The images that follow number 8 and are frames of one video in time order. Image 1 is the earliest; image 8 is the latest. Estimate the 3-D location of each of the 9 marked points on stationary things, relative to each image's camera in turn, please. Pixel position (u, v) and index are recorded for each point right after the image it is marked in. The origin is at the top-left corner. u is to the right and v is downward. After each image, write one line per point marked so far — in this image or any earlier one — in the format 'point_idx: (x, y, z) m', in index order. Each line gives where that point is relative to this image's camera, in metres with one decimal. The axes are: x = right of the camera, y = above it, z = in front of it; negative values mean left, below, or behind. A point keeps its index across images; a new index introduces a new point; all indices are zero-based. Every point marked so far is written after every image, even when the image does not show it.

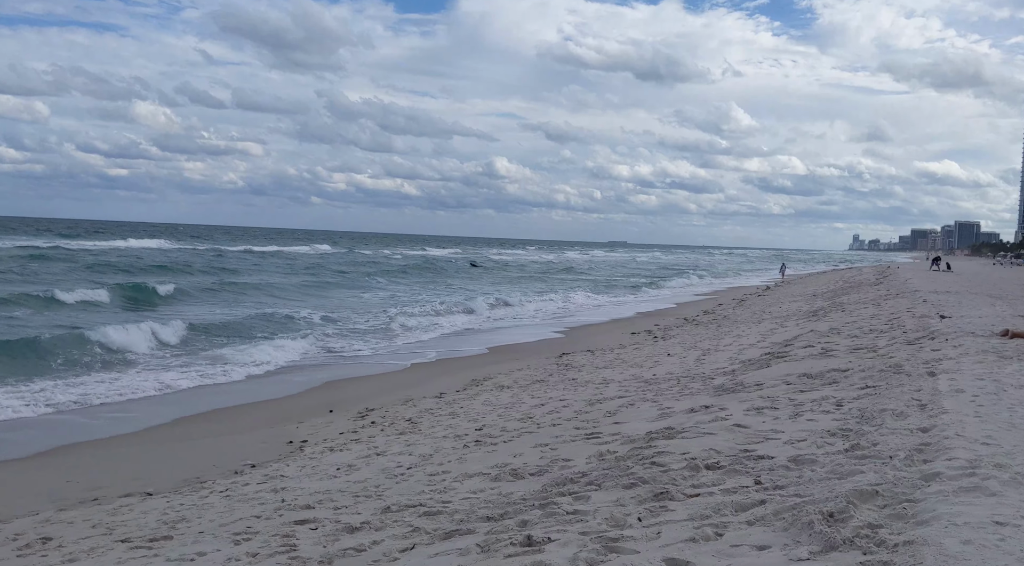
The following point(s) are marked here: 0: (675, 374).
0: (+2.1, -1.2, +13.6) m
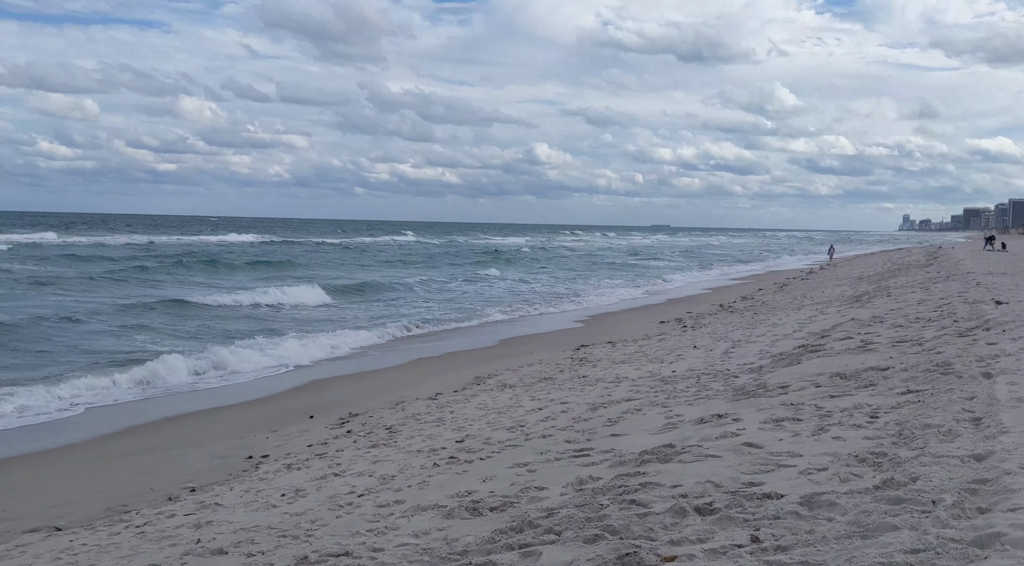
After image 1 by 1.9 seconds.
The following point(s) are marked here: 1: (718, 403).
0: (+2.2, -1.0, +12.2) m
1: (+1.7, -1.0, +8.8) m
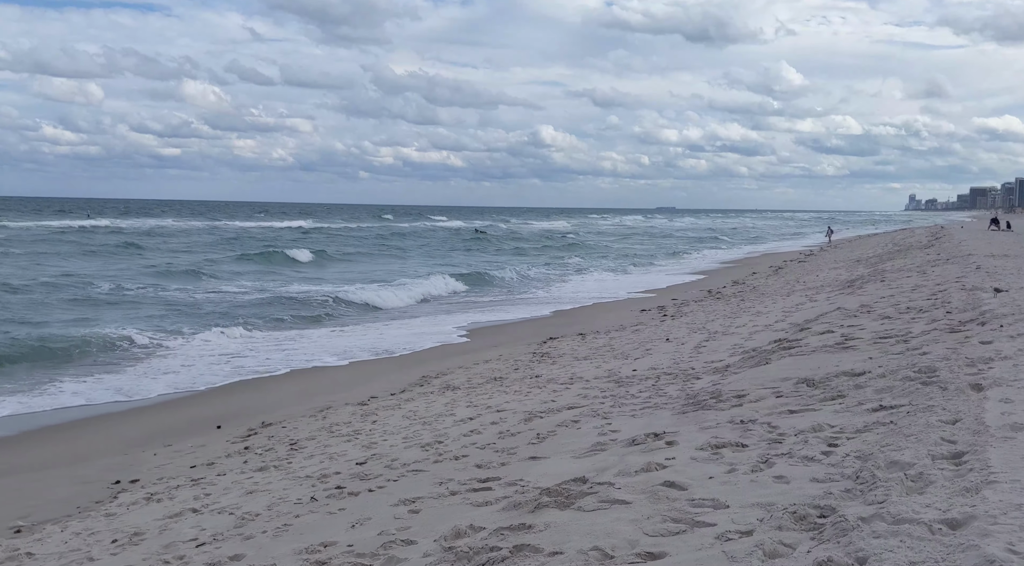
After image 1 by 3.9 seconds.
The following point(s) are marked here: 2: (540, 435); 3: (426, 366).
0: (+1.5, -0.9, +10.9) m
1: (+1.1, -0.9, +7.5) m
2: (+0.2, -1.1, +7.8) m
3: (-1.1, -1.1, +13.9) m
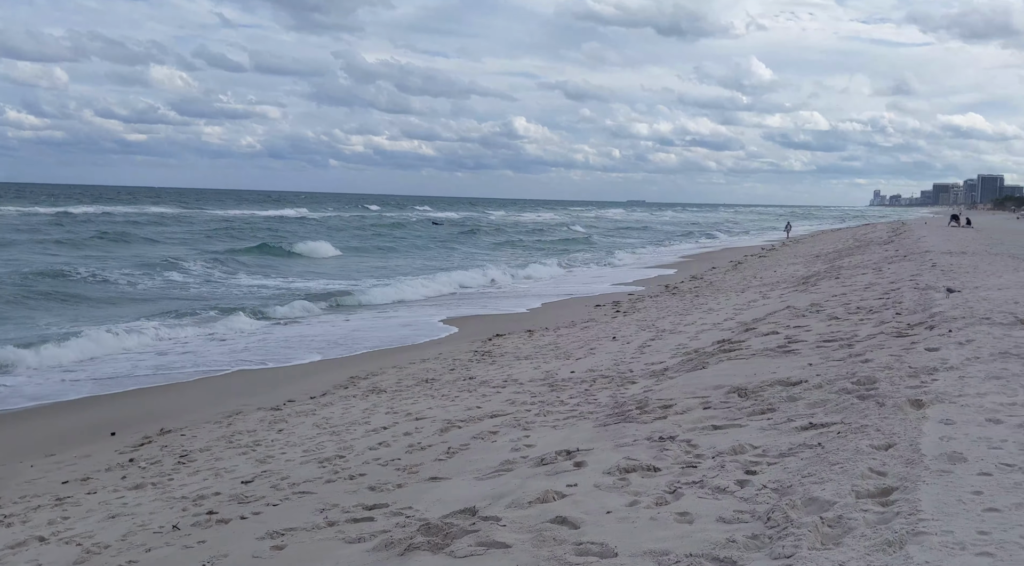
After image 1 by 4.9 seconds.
0: (+0.8, -0.9, +10.3) m
1: (+0.5, -1.0, +6.9) m
2: (-0.4, -1.1, +7.1) m
3: (-1.9, -1.0, +13.2) m
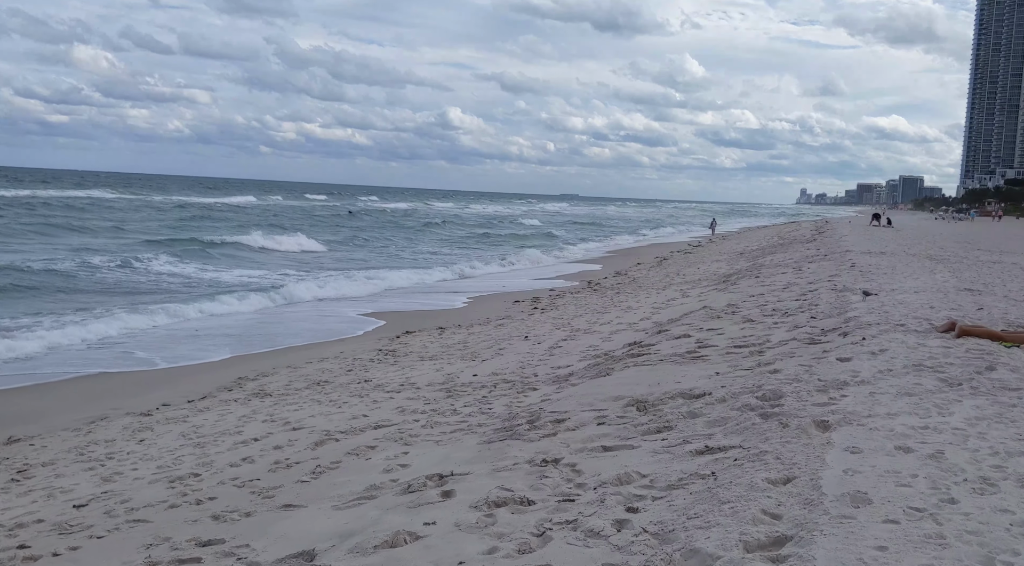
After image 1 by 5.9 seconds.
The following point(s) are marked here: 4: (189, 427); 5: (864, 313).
0: (-0.2, -0.9, +9.6) m
1: (-0.3, -1.0, +6.2) m
2: (-1.2, -1.1, +6.4) m
3: (-3.1, -0.9, +12.4) m
4: (-2.7, -1.2, +8.7) m
5: (+3.2, -0.3, +9.4) m
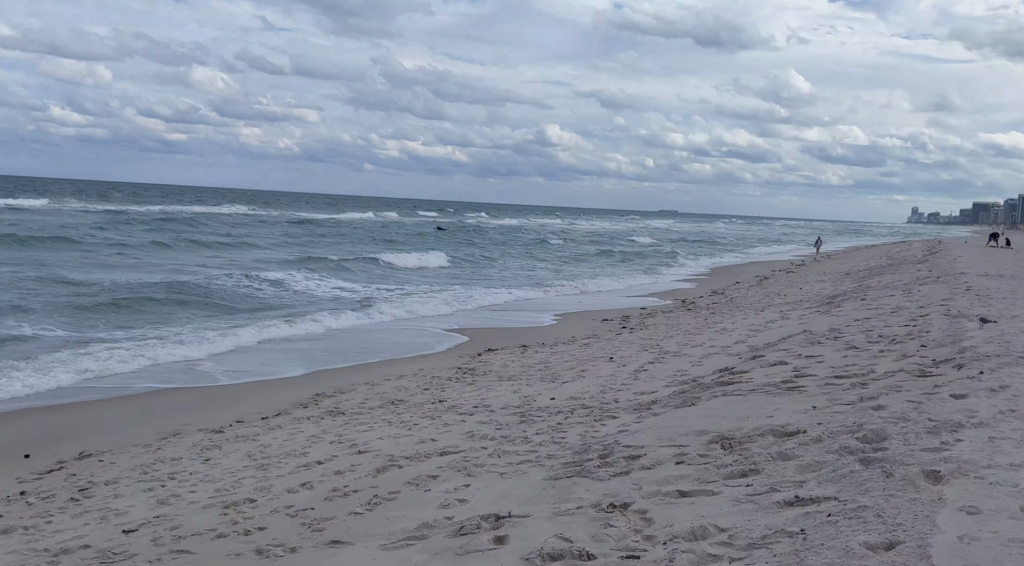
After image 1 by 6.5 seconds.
0: (+0.6, -1.0, +9.1) m
1: (+0.1, -1.1, +5.7) m
2: (-0.8, -1.2, +6.0) m
3: (-2.1, -1.1, +12.1) m
4: (-2.1, -1.3, +8.4) m
5: (+3.8, -0.5, +8.6) m
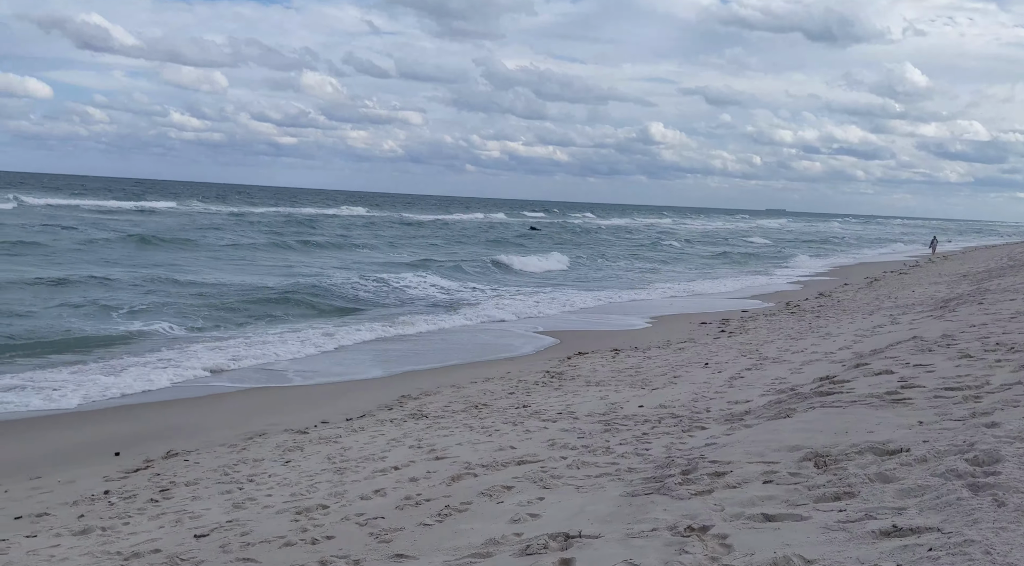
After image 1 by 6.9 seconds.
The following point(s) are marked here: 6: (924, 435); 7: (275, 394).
0: (+1.3, -1.1, +8.7) m
1: (+0.5, -1.1, +5.4) m
2: (-0.4, -1.2, +5.8) m
3: (-1.1, -1.1, +12.0) m
4: (-1.4, -1.3, +8.2) m
5: (+4.5, -0.5, +7.9) m
6: (+2.3, -0.8, +5.7) m
7: (-2.5, -1.1, +10.8) m
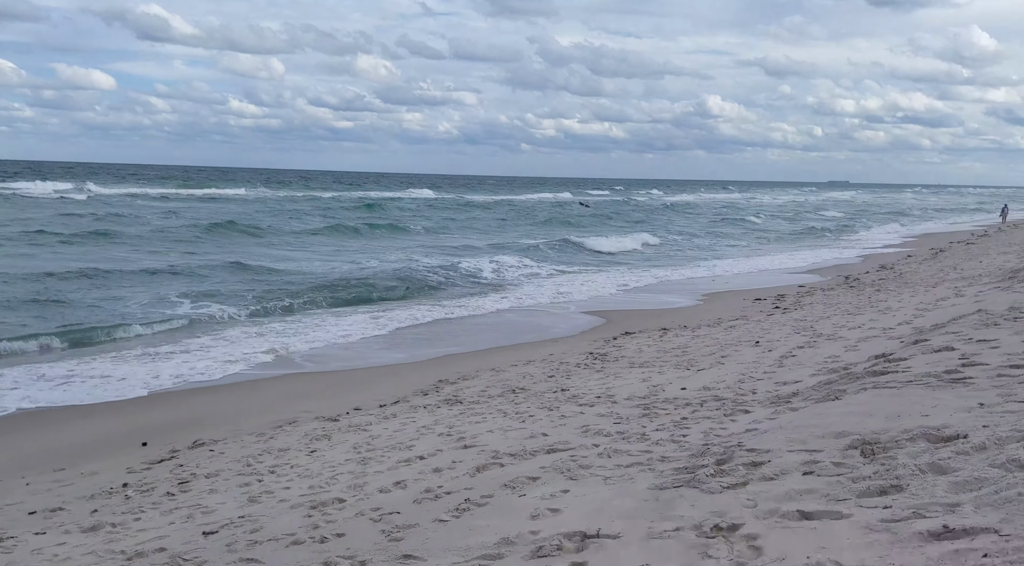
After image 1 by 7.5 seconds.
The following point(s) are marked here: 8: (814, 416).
0: (+1.6, -0.9, +8.3) m
1: (+0.6, -1.0, +5.0) m
2: (-0.3, -1.1, +5.4) m
3: (-0.6, -0.9, +11.7) m
4: (-1.1, -1.2, +8.0) m
5: (+4.7, -0.3, +7.2) m
6: (+2.4, -0.7, +5.2) m
7: (-2.1, -1.0, +10.5) m
8: (+1.8, -0.8, +6.1) m
